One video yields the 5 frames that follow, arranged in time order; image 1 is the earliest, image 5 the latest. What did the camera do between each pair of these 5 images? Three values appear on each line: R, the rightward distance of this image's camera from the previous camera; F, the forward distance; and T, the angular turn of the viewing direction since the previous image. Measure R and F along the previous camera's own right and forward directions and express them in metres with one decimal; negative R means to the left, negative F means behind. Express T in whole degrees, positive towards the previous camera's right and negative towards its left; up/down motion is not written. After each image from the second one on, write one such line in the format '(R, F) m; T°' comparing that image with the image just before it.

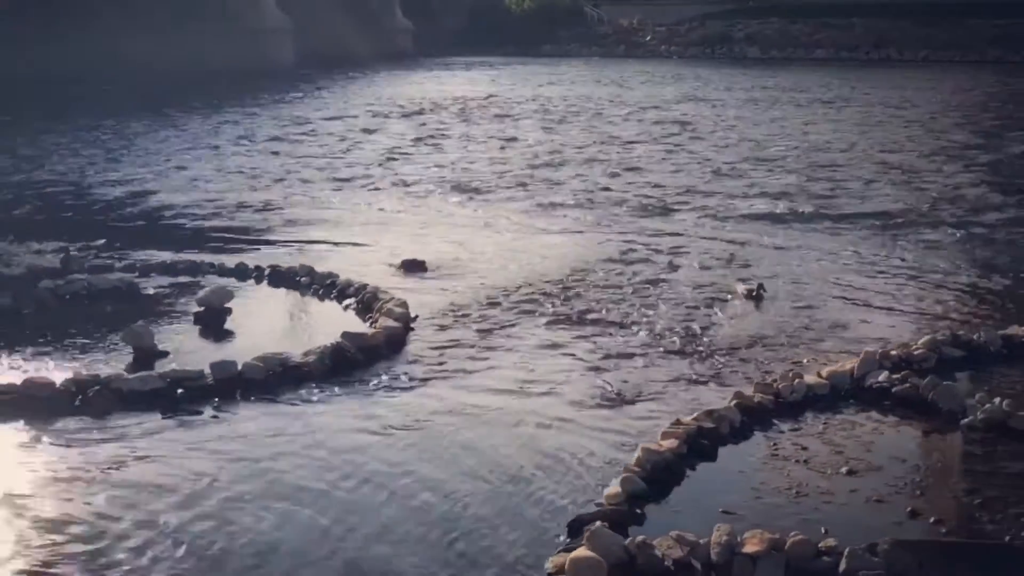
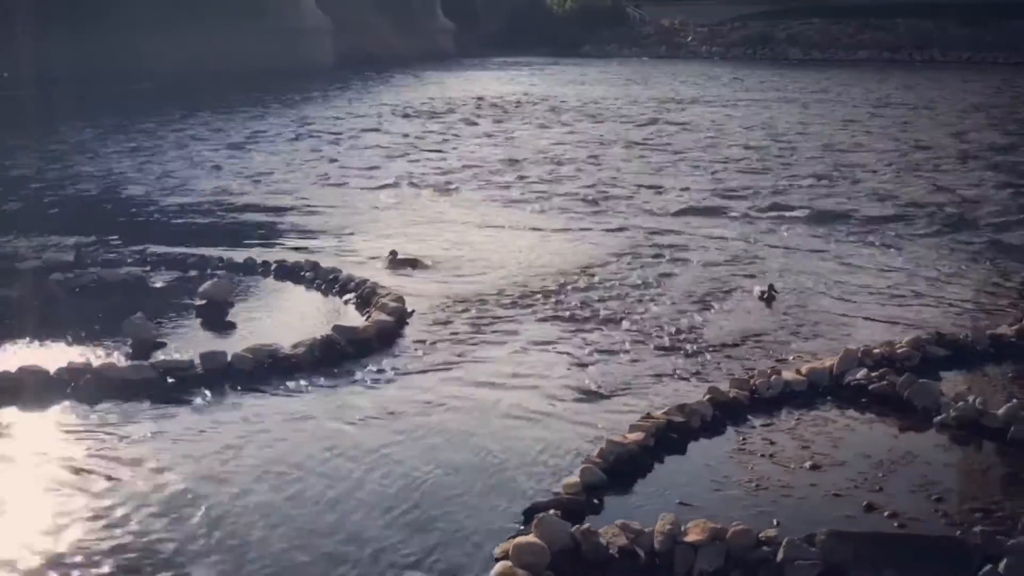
(+0.2, -0.1) m; -2°
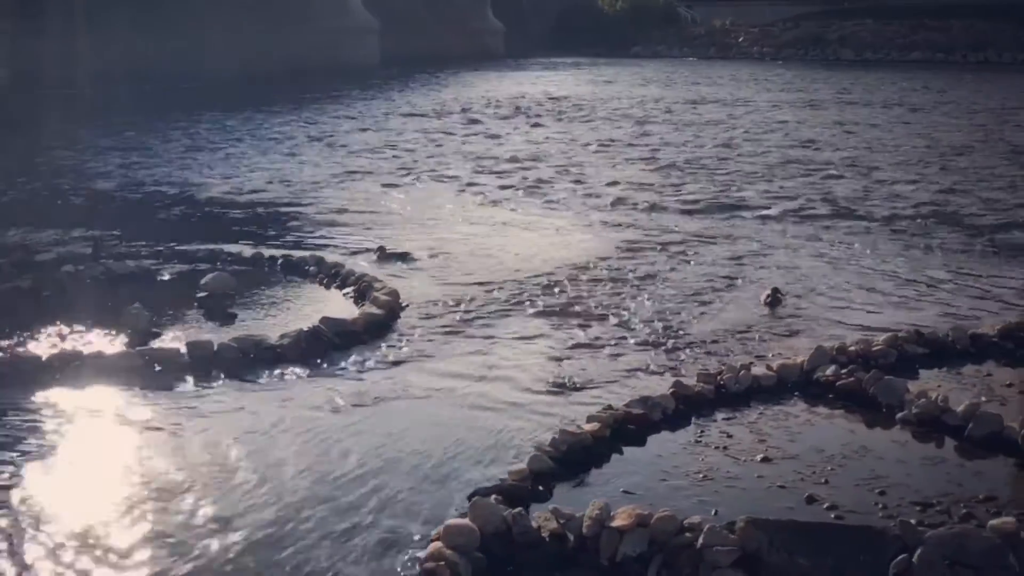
(+0.3, -0.1) m; -3°
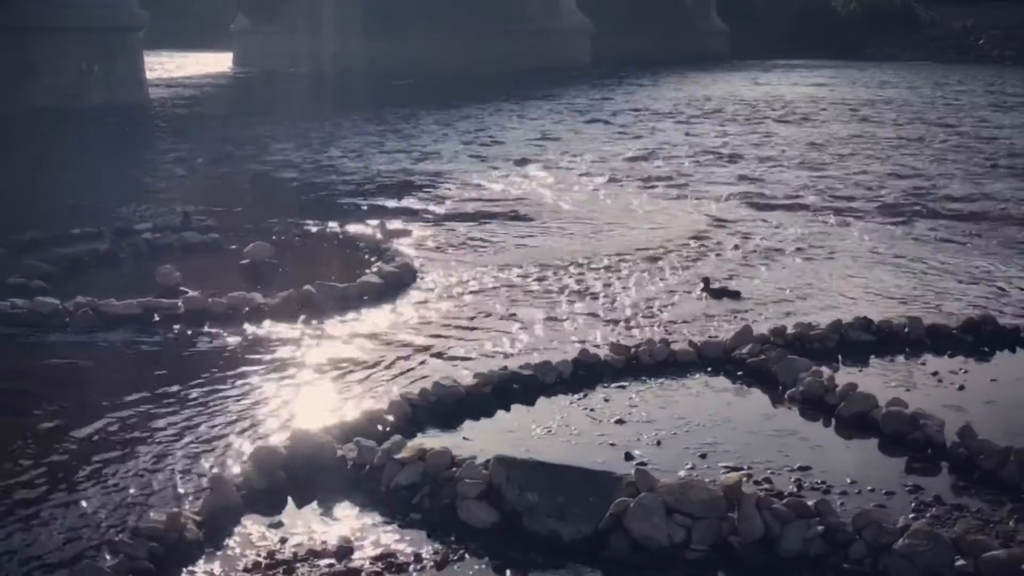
(+1.3, -0.2) m; -12°
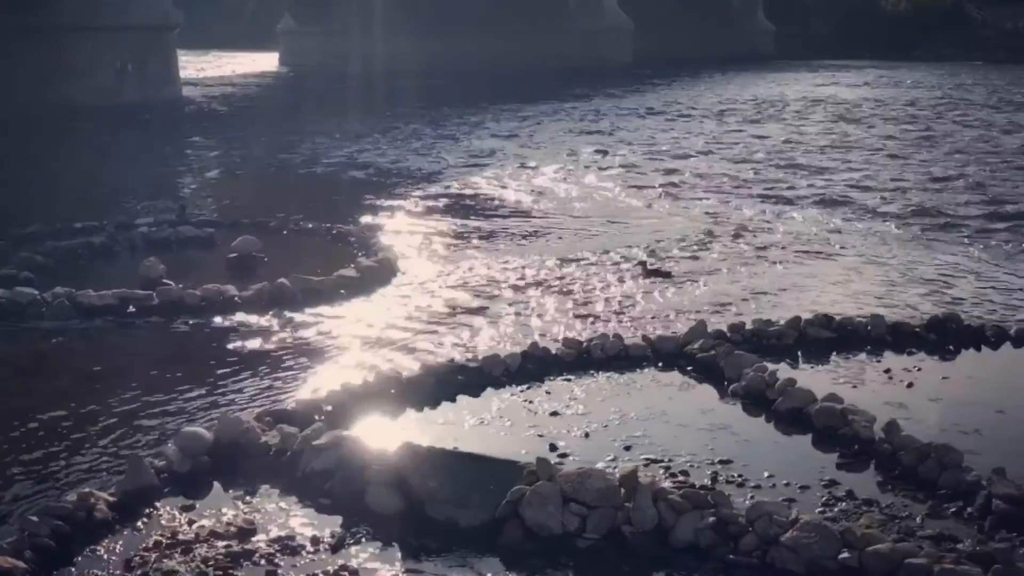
(+0.4, 0.0) m; -3°
